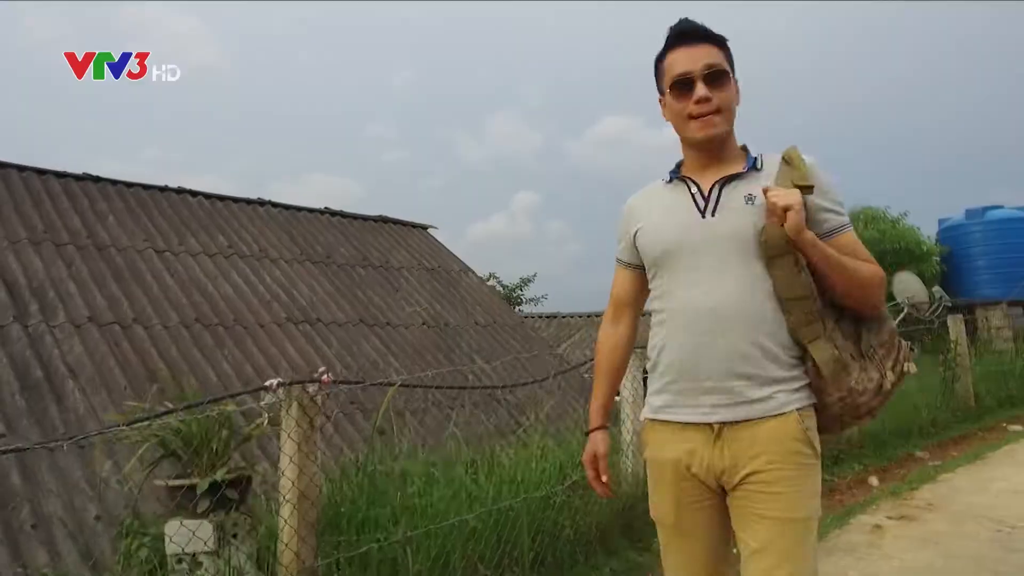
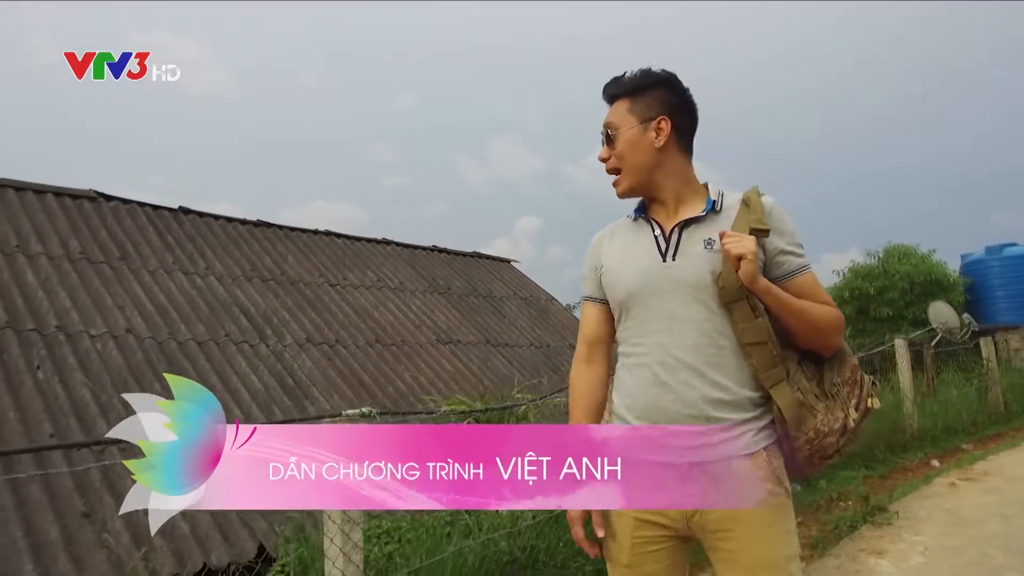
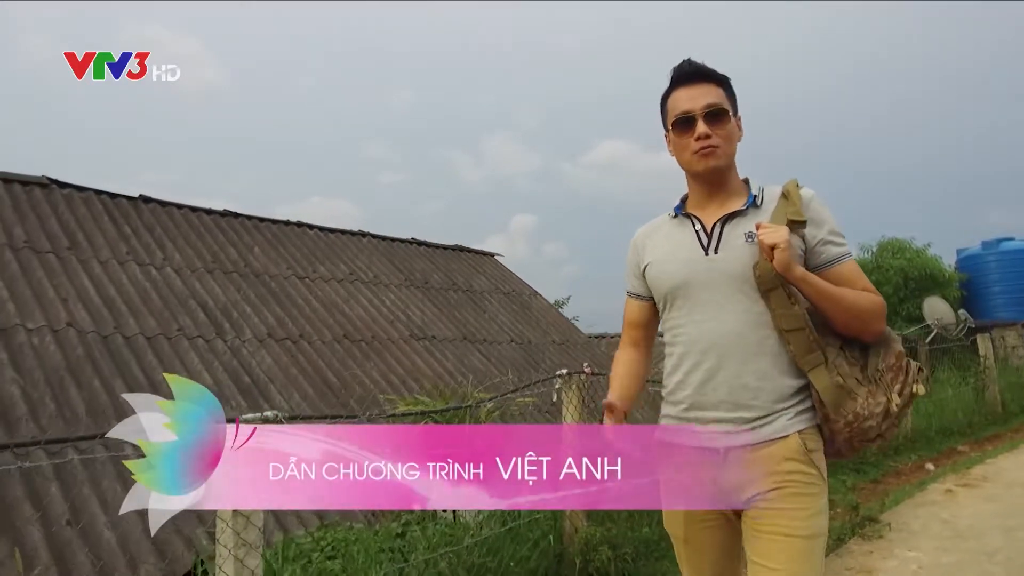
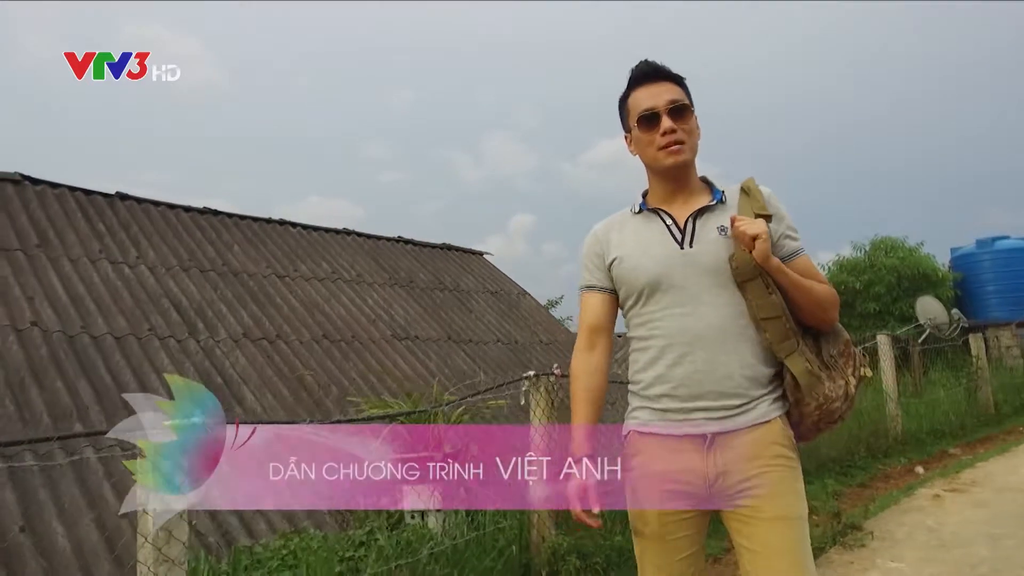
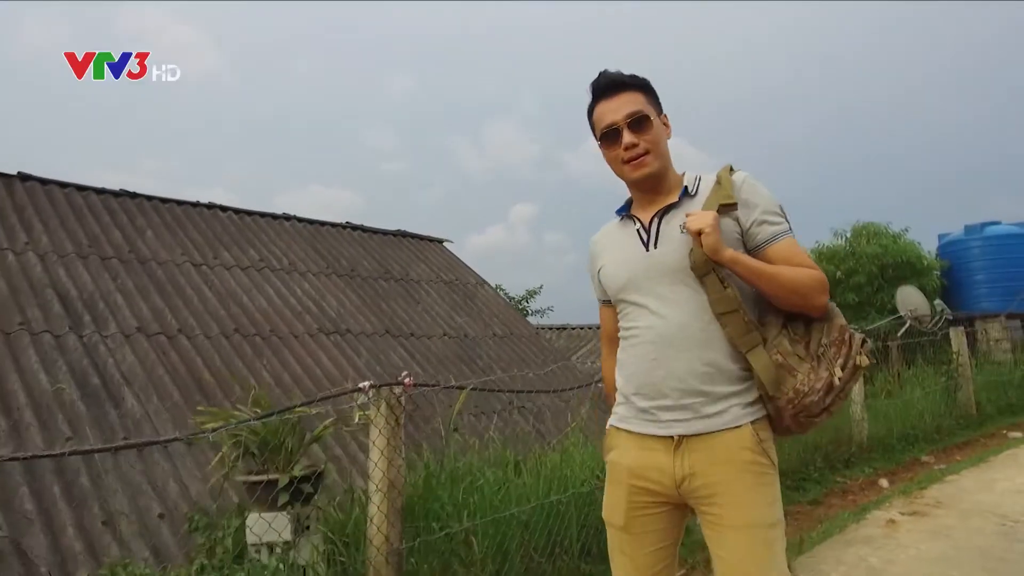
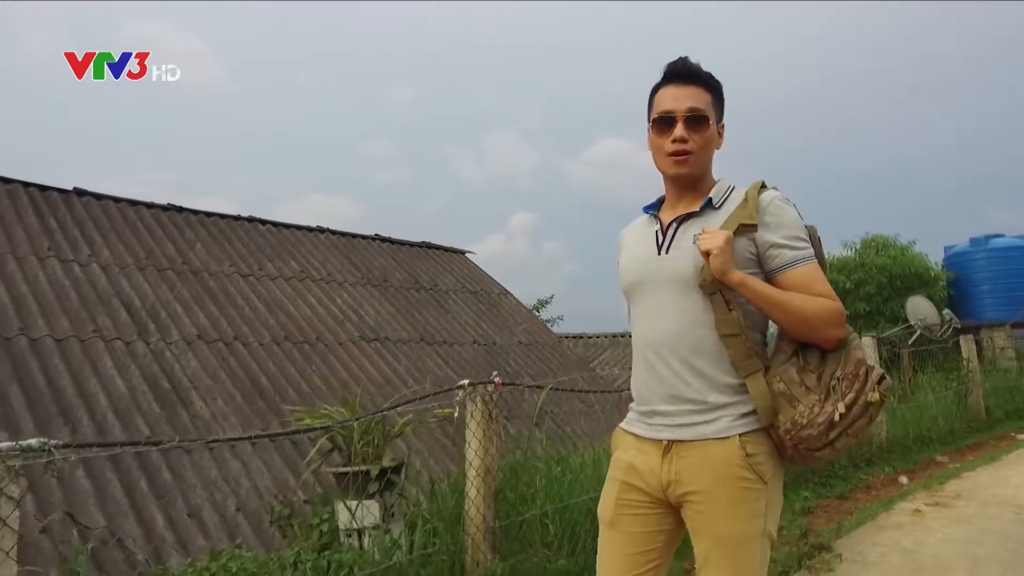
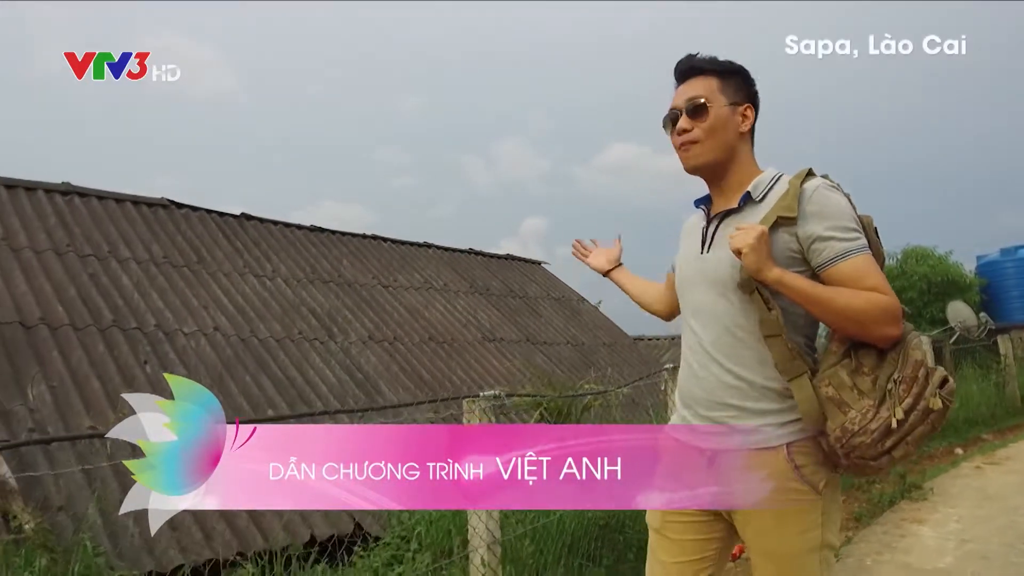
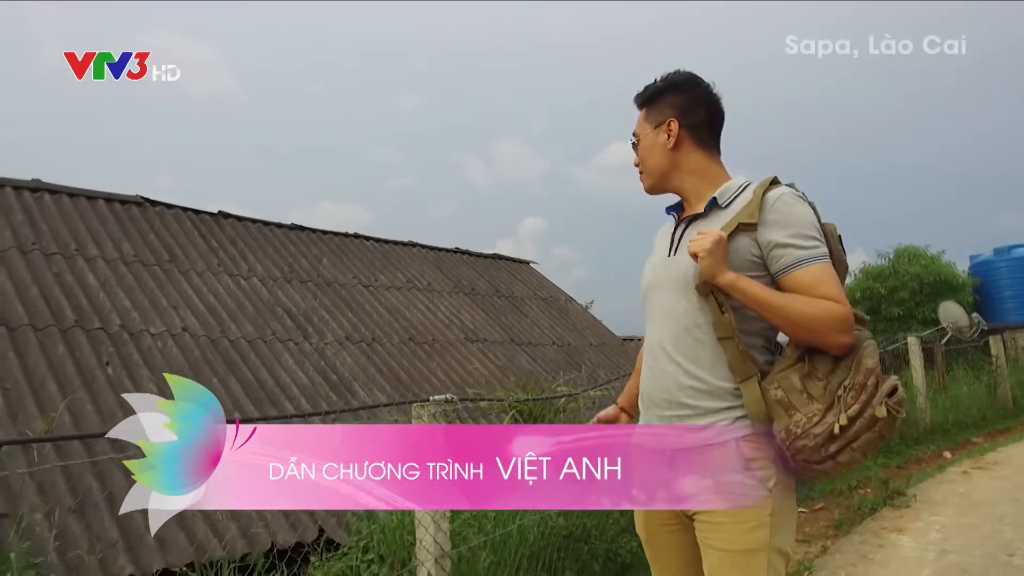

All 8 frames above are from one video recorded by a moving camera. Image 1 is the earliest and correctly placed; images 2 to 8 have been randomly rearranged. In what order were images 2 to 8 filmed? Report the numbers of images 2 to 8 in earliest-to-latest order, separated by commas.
5, 6, 4, 3, 2, 8, 7
